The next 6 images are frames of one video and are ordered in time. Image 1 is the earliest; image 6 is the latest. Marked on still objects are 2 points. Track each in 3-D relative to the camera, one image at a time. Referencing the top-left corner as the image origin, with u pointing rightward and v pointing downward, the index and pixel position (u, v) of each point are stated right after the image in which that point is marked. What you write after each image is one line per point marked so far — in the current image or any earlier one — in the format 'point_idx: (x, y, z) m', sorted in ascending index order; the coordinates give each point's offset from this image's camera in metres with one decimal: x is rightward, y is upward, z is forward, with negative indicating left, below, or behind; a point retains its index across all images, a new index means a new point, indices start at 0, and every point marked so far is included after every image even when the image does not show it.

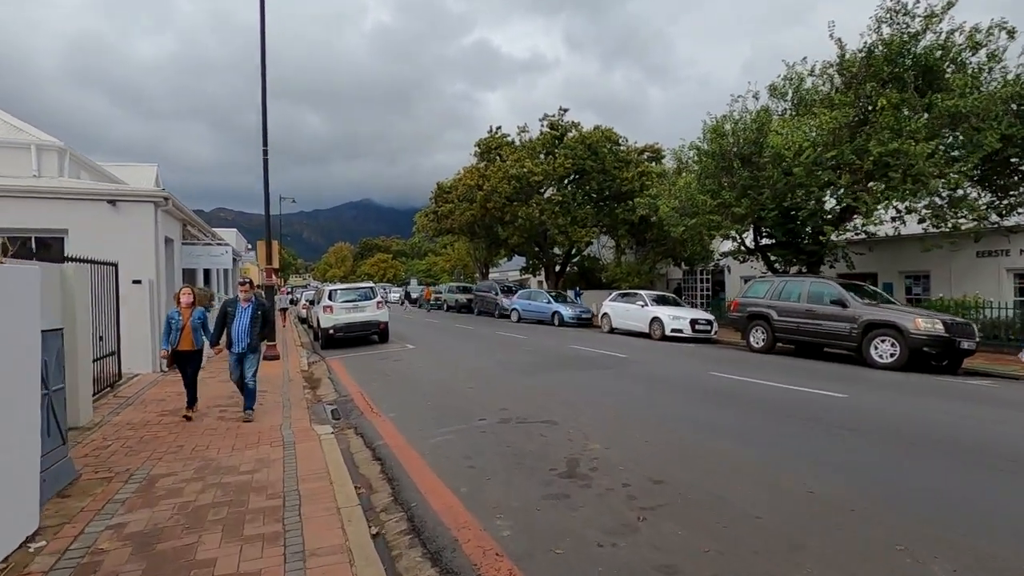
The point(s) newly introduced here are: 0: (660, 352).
0: (+4.1, -1.8, +15.0) m
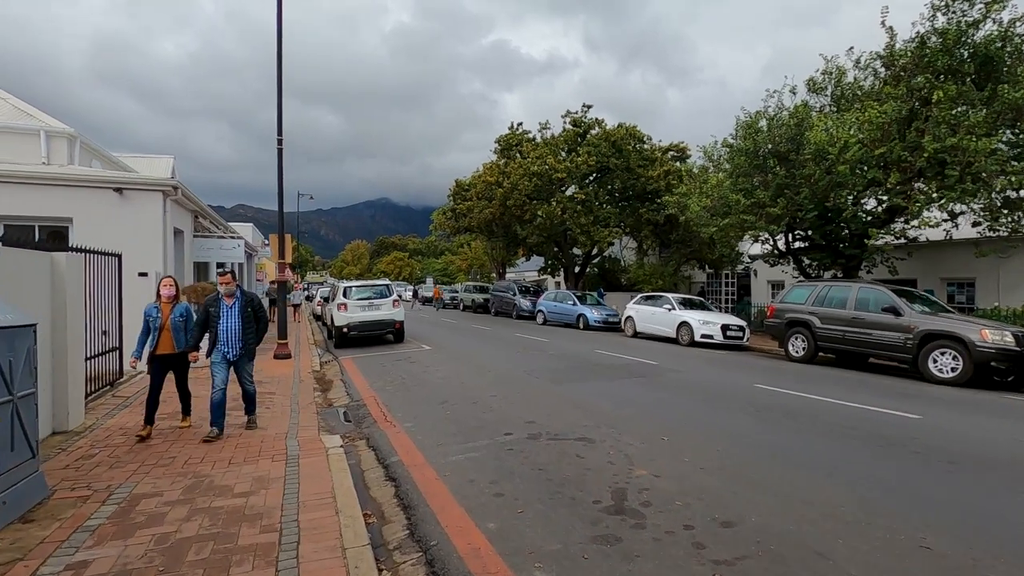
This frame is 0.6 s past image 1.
0: (+4.7, -1.9, +14.0) m
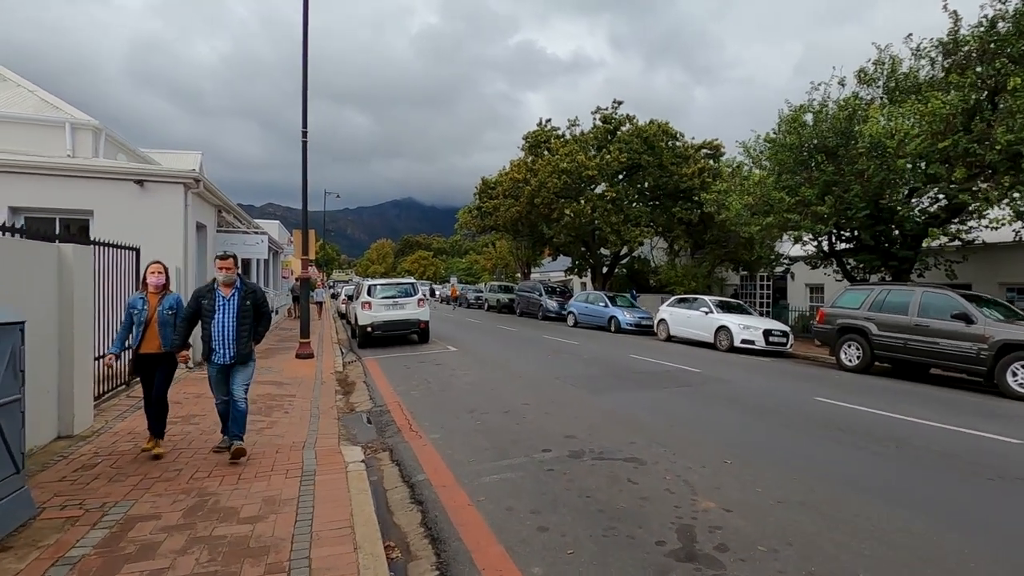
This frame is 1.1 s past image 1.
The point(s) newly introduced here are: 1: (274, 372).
0: (+5.5, -2.0, +13.1) m
1: (-5.6, -2.0, +12.7) m
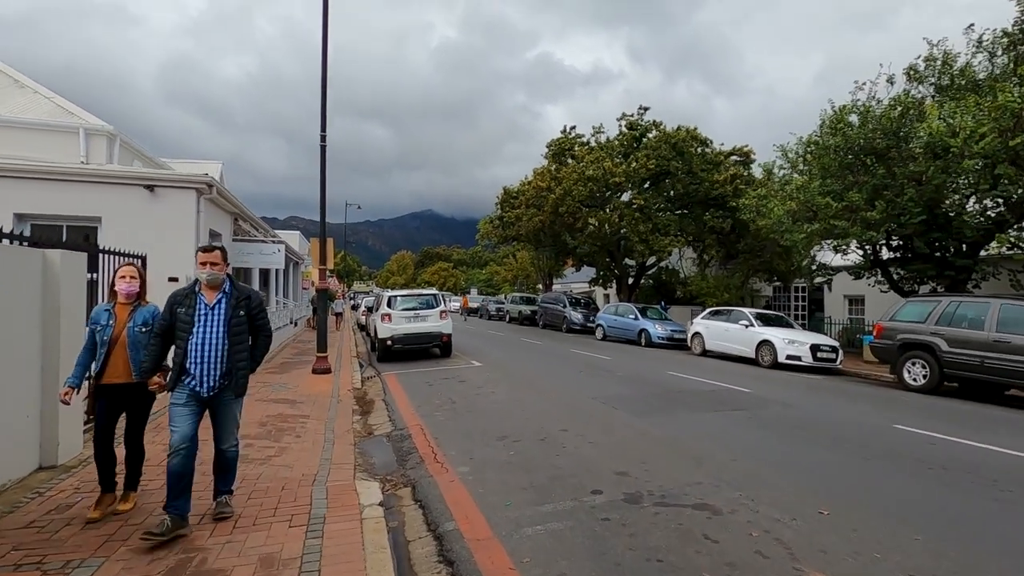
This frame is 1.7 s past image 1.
0: (+6.2, -2.2, +11.9) m
1: (-5.0, -2.2, +11.9) m
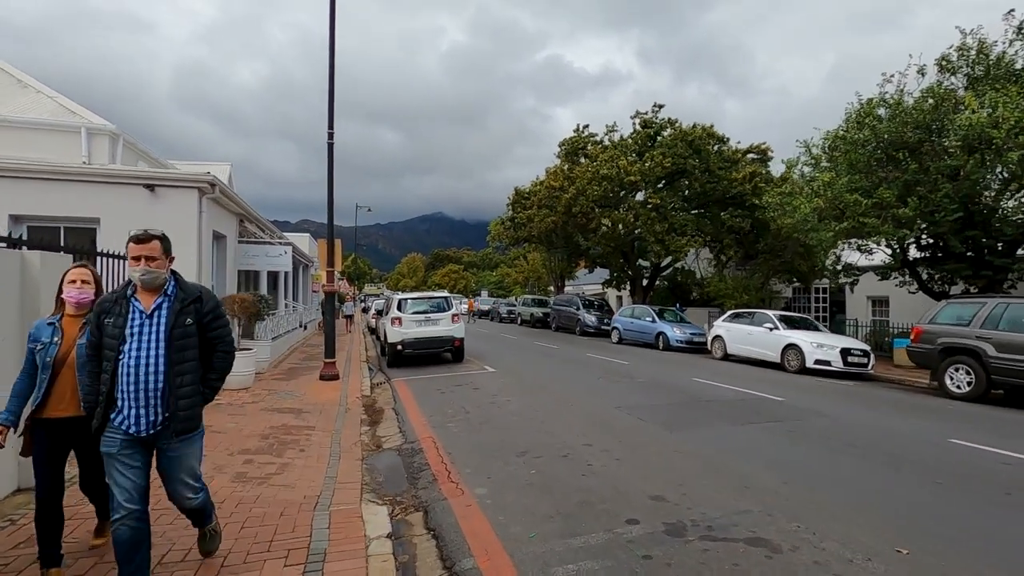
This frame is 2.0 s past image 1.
0: (+6.5, -2.2, +11.1) m
1: (-4.6, -2.3, +11.4) m
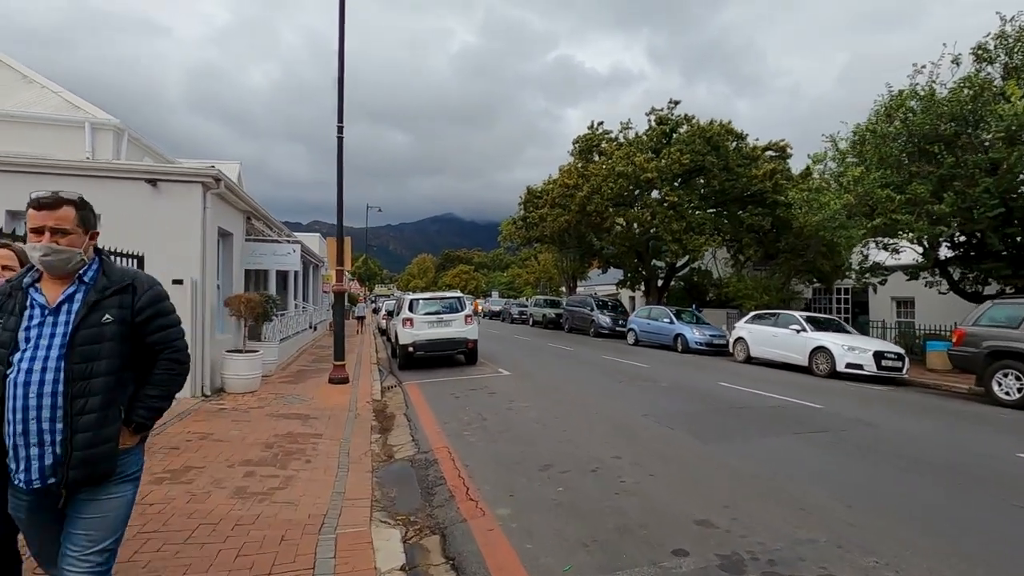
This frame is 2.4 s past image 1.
0: (+6.8, -2.2, +10.4) m
1: (-4.3, -2.3, +10.9) m
